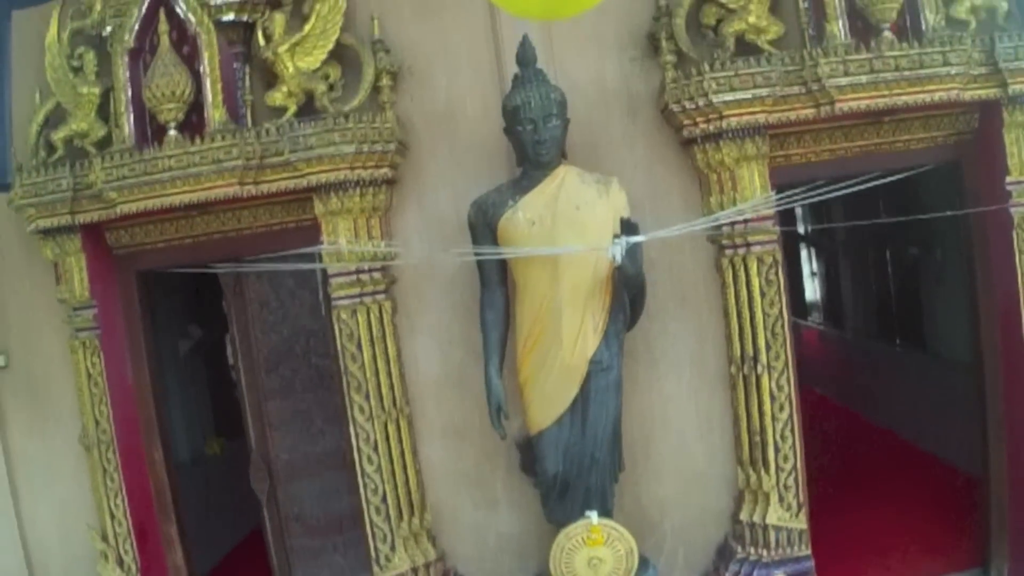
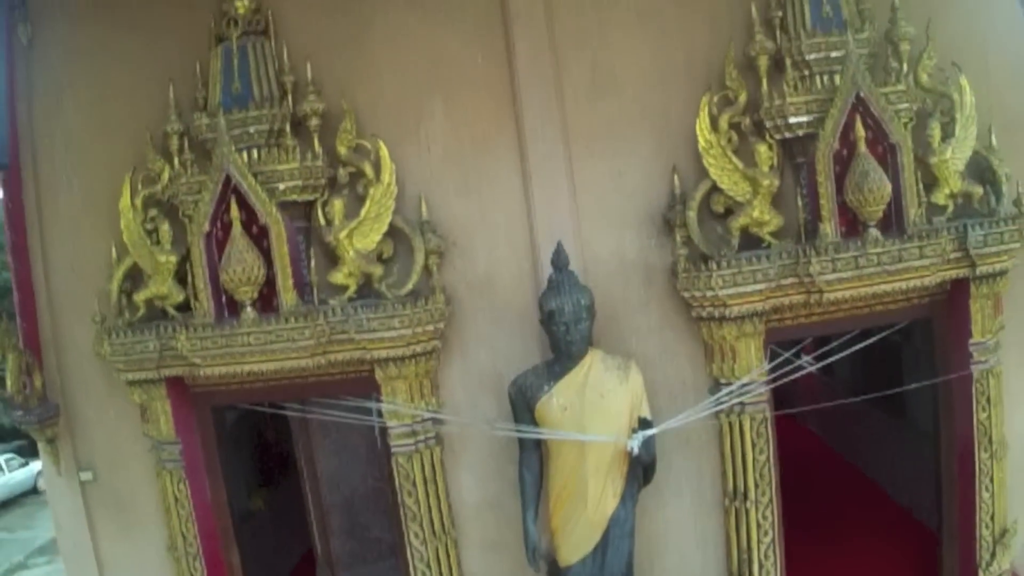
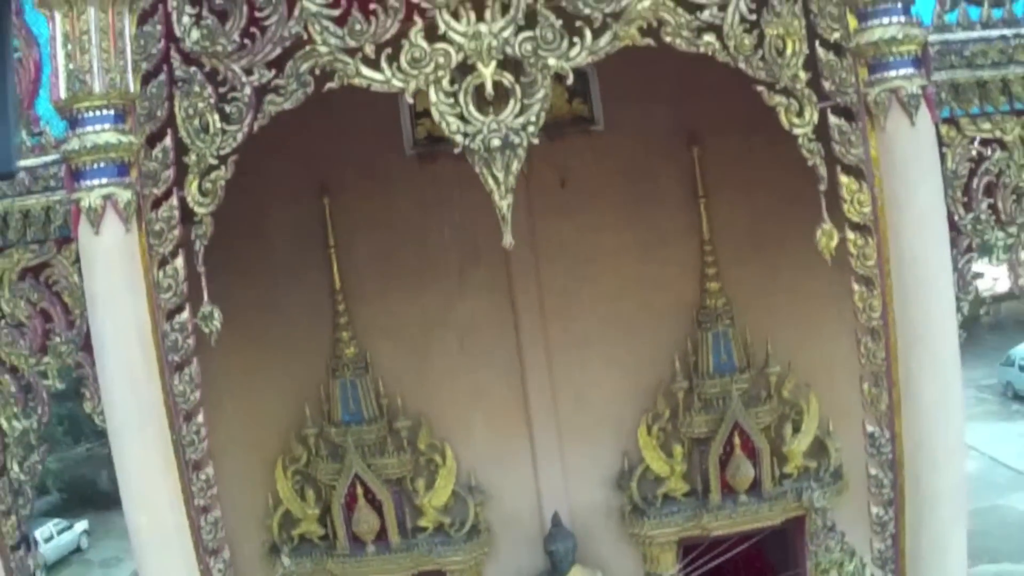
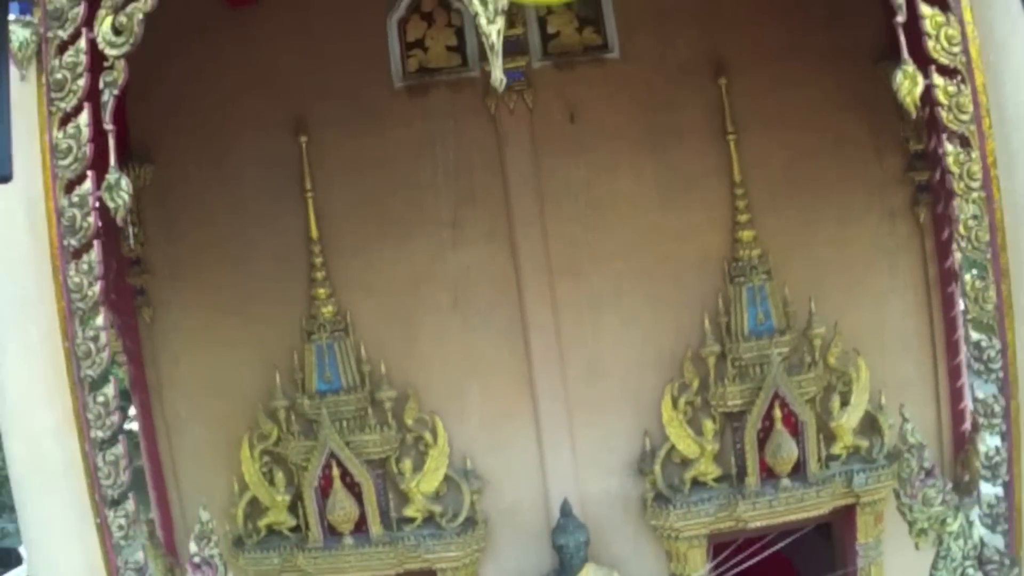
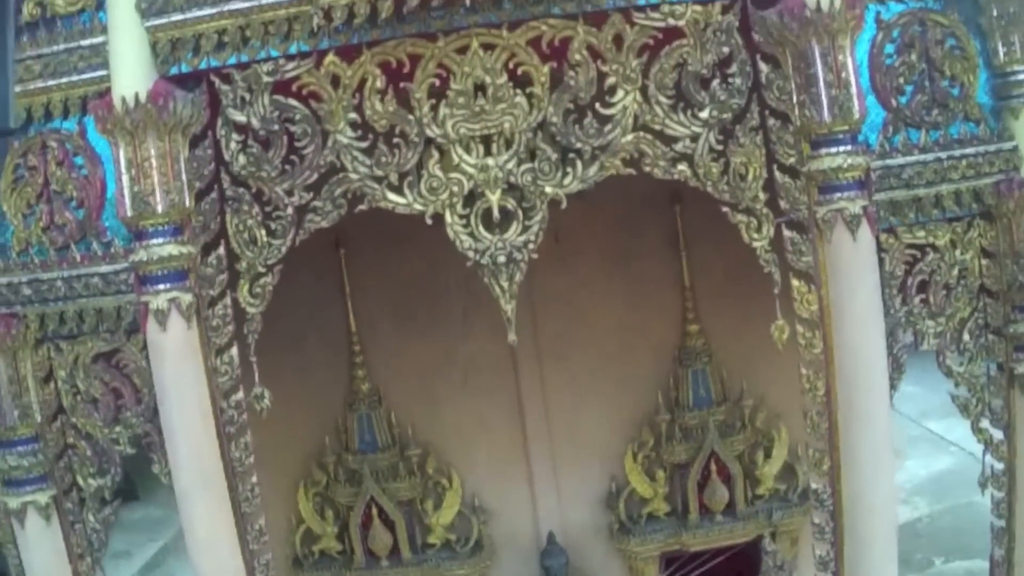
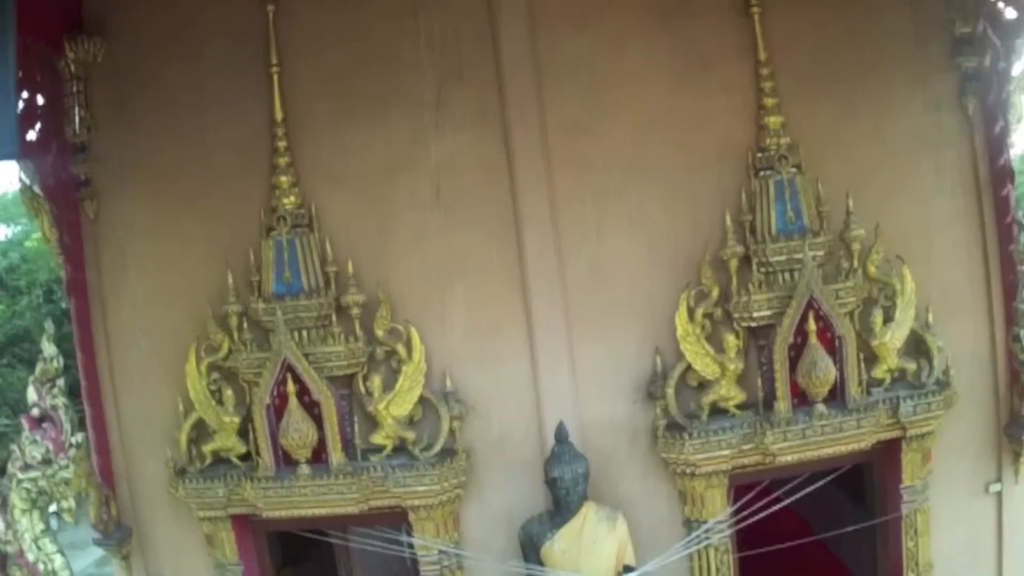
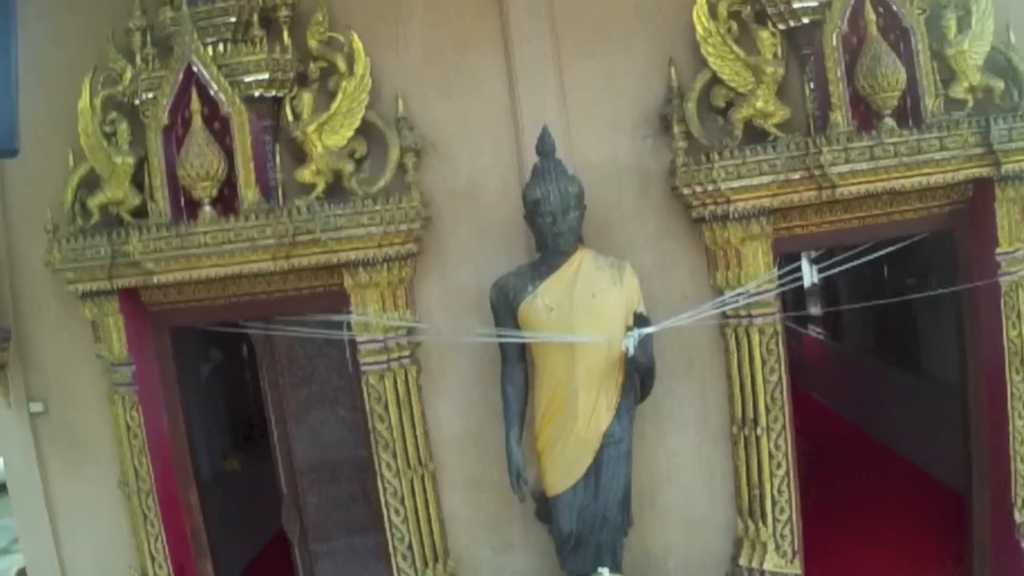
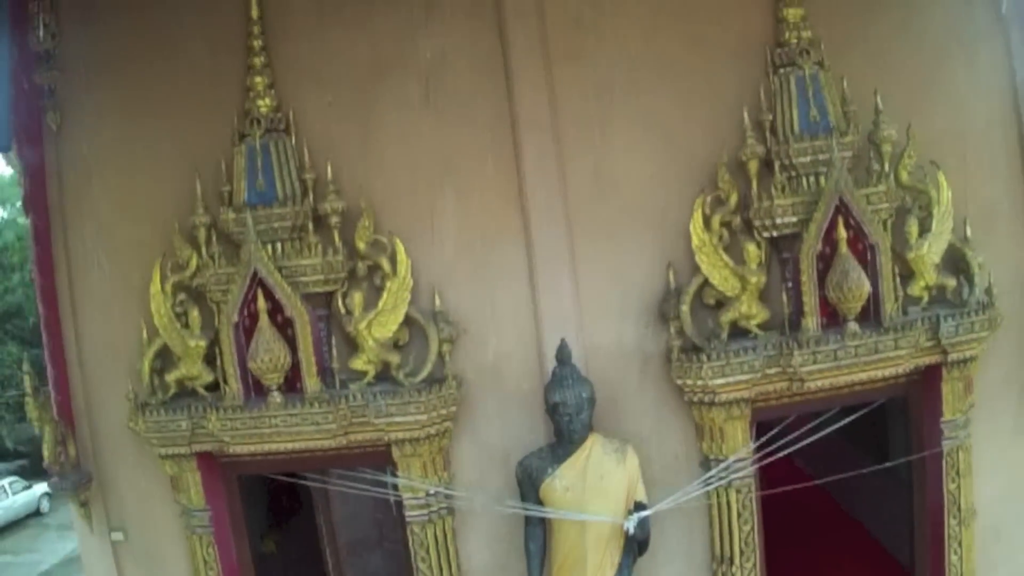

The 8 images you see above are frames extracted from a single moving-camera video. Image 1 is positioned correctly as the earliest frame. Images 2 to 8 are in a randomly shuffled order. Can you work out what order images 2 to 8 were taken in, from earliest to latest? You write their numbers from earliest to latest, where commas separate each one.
7, 2, 8, 6, 4, 3, 5
